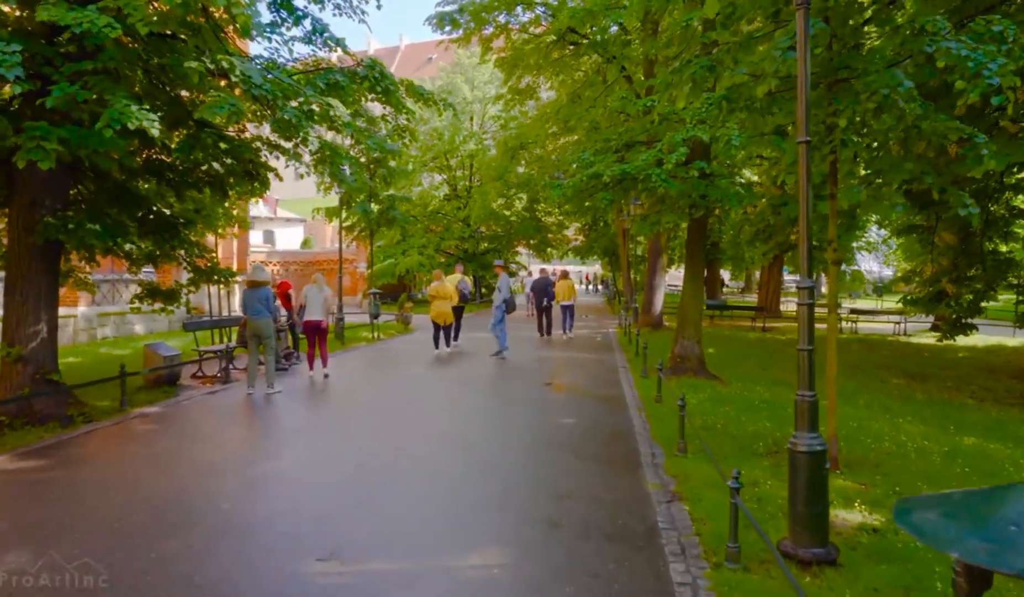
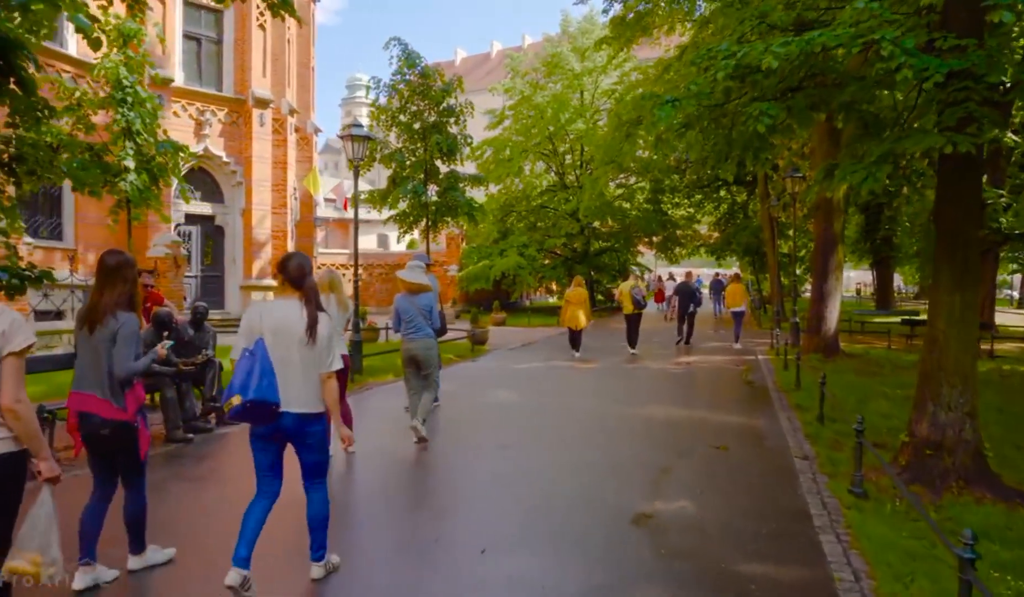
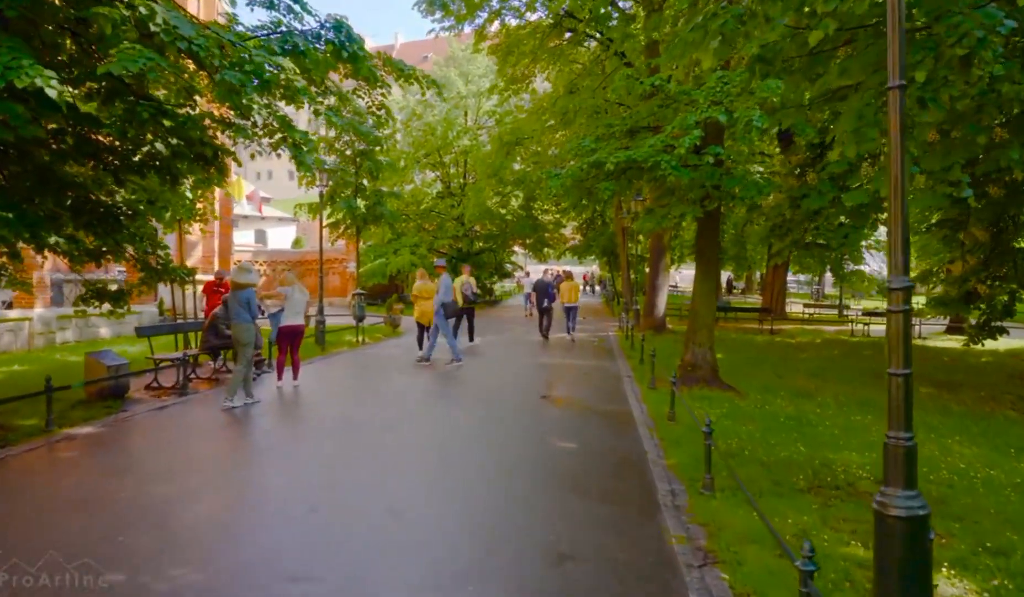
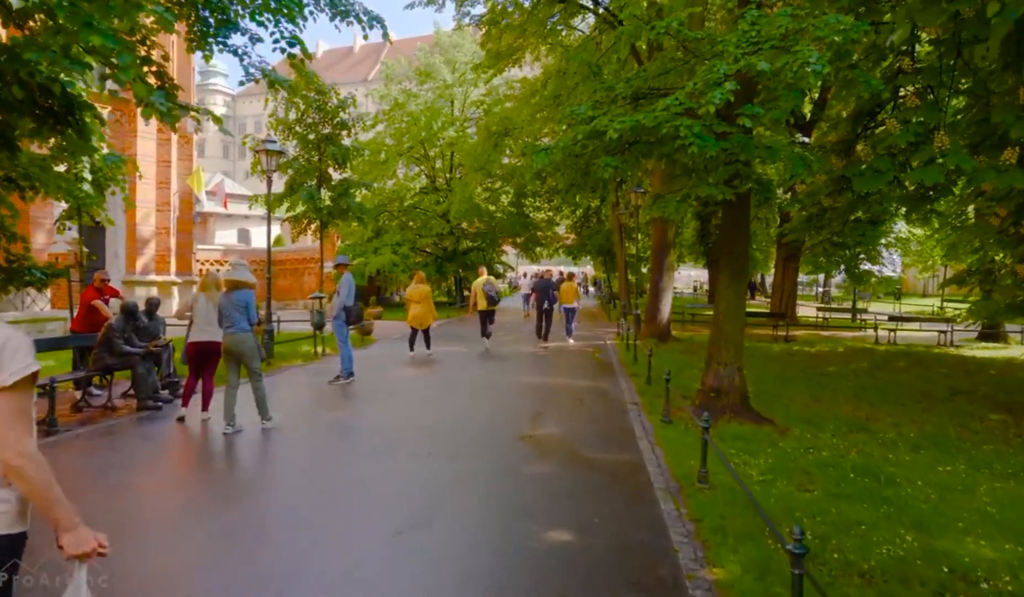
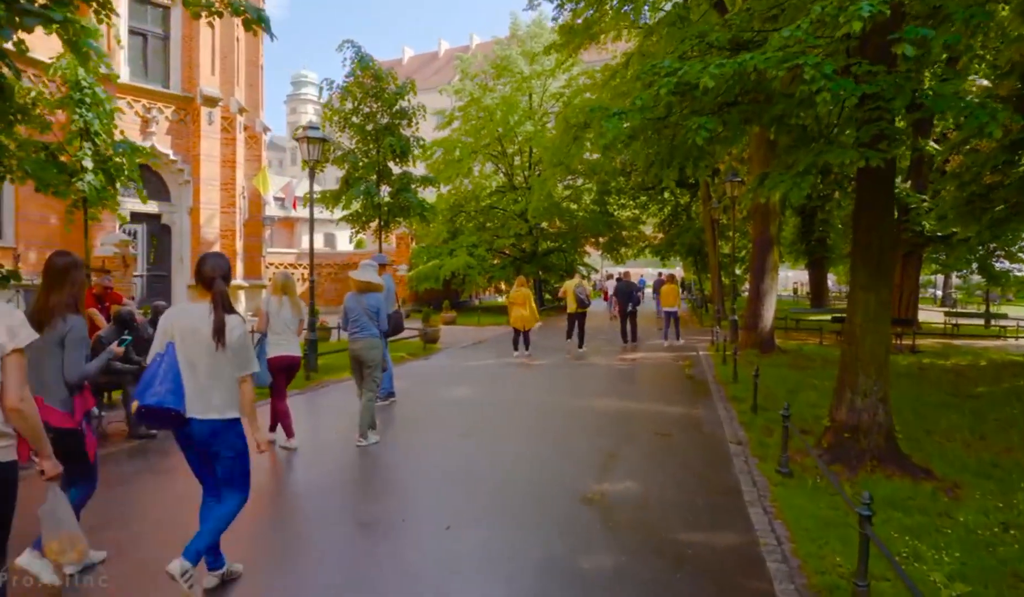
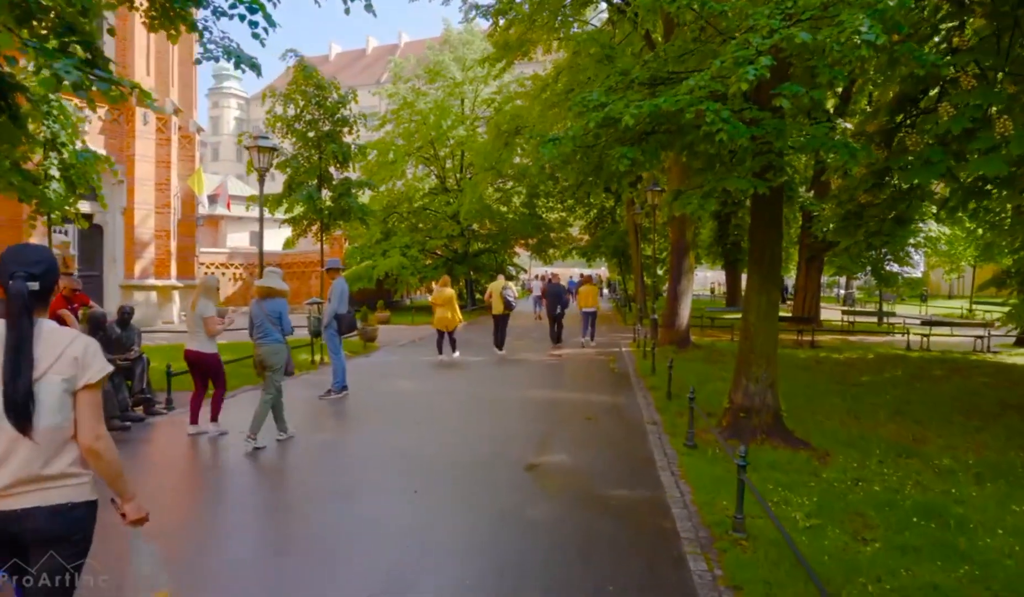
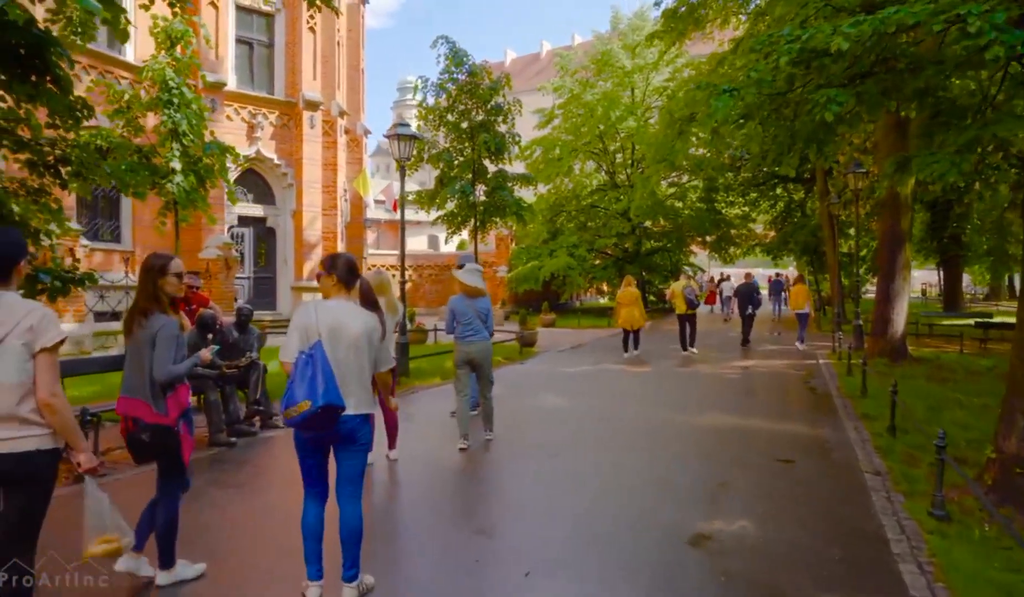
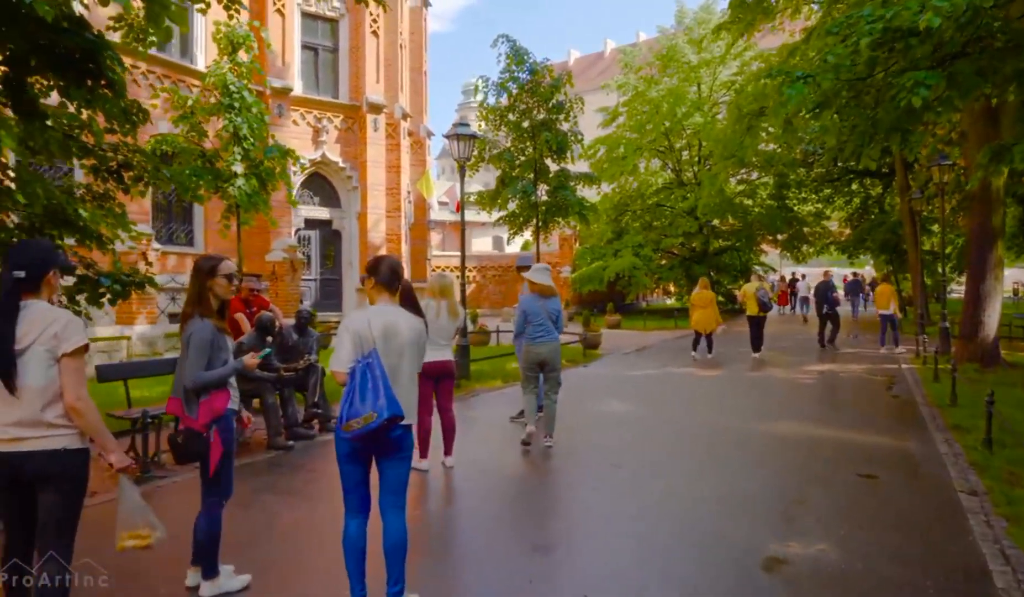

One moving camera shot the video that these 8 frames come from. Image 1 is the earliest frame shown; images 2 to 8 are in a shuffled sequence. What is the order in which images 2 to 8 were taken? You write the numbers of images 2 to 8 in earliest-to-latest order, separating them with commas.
3, 4, 6, 5, 2, 7, 8
